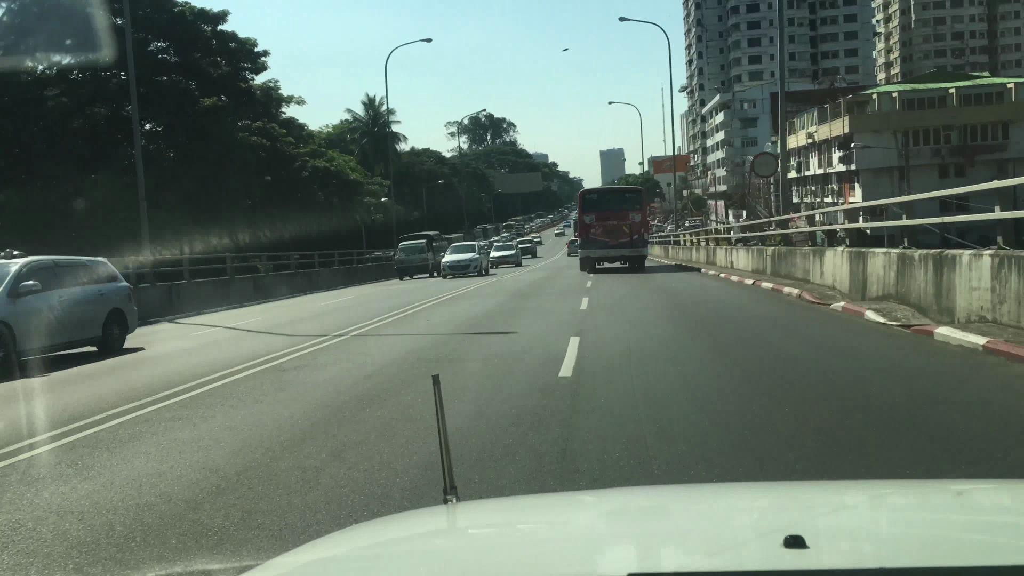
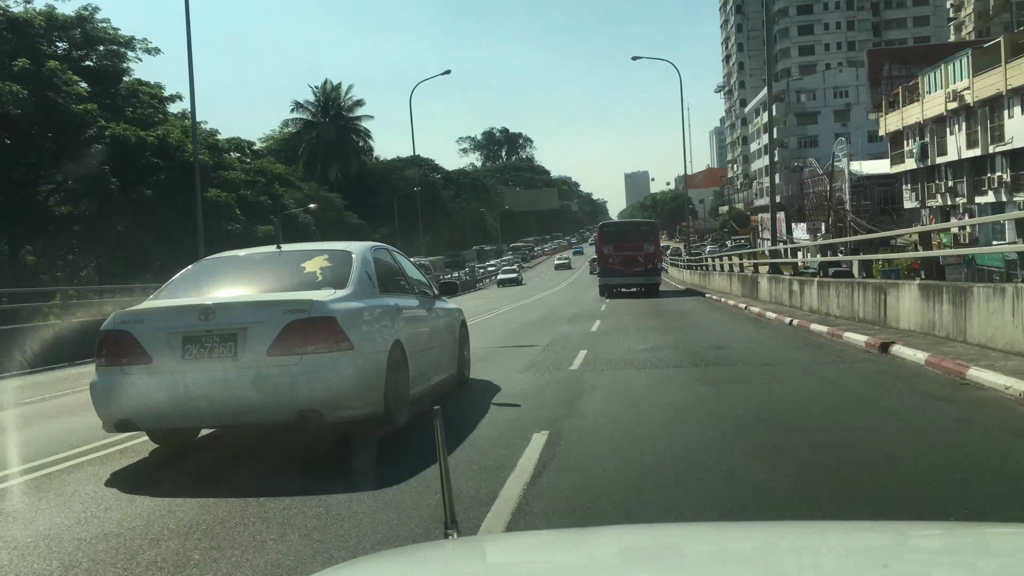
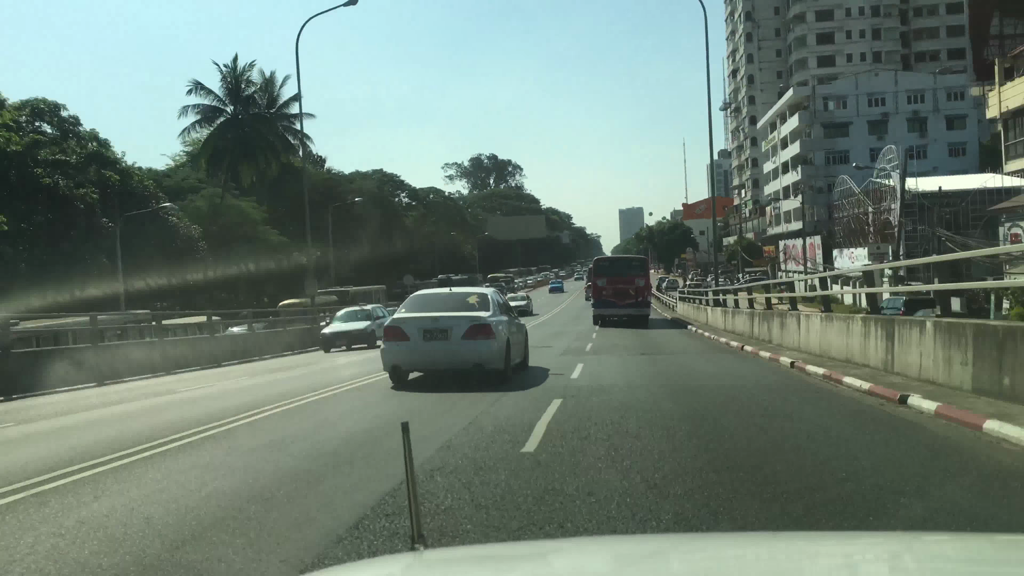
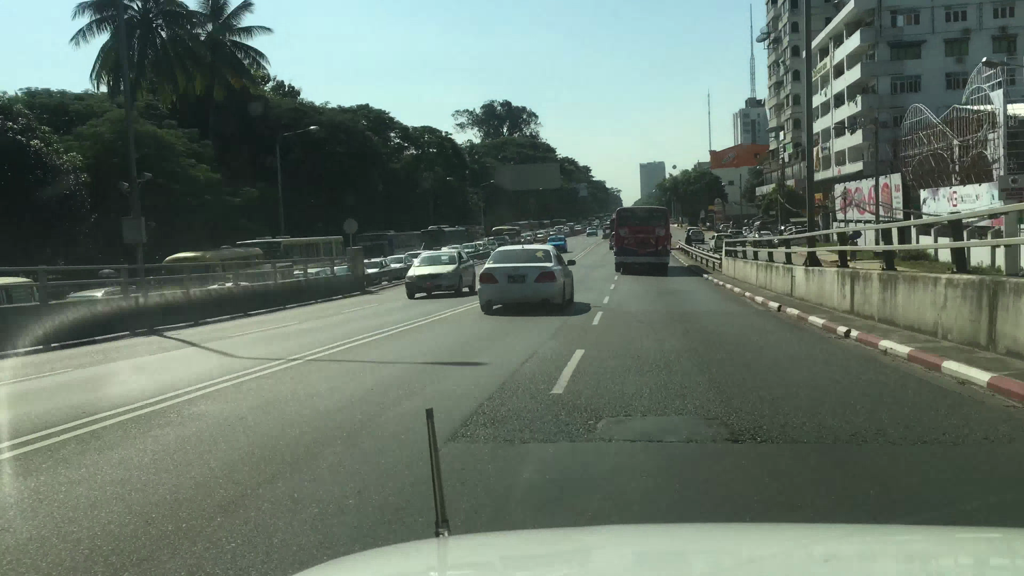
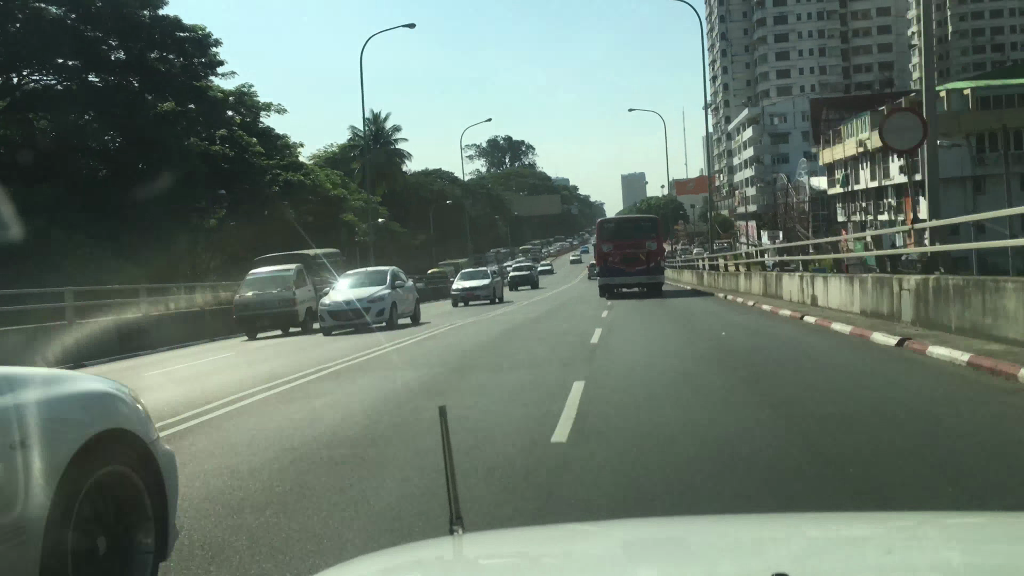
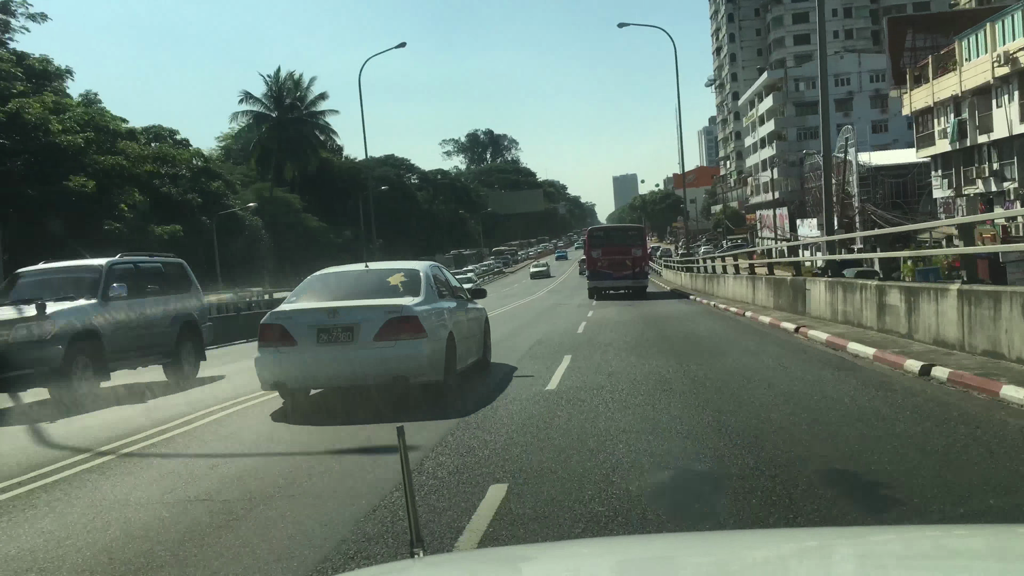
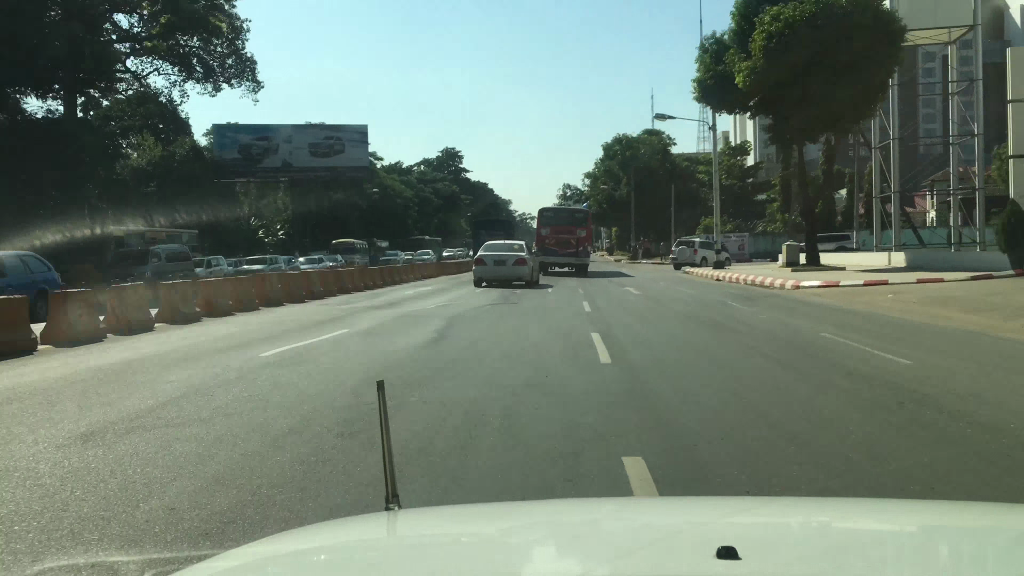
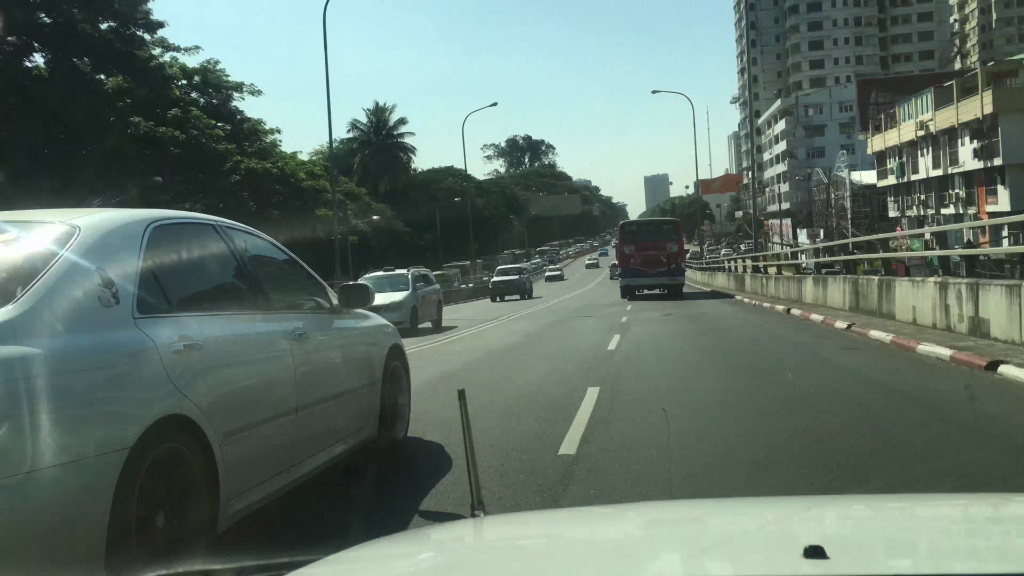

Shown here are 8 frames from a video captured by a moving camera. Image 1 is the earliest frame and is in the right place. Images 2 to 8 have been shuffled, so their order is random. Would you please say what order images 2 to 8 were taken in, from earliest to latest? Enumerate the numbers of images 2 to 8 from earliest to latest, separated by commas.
5, 8, 2, 6, 3, 4, 7
